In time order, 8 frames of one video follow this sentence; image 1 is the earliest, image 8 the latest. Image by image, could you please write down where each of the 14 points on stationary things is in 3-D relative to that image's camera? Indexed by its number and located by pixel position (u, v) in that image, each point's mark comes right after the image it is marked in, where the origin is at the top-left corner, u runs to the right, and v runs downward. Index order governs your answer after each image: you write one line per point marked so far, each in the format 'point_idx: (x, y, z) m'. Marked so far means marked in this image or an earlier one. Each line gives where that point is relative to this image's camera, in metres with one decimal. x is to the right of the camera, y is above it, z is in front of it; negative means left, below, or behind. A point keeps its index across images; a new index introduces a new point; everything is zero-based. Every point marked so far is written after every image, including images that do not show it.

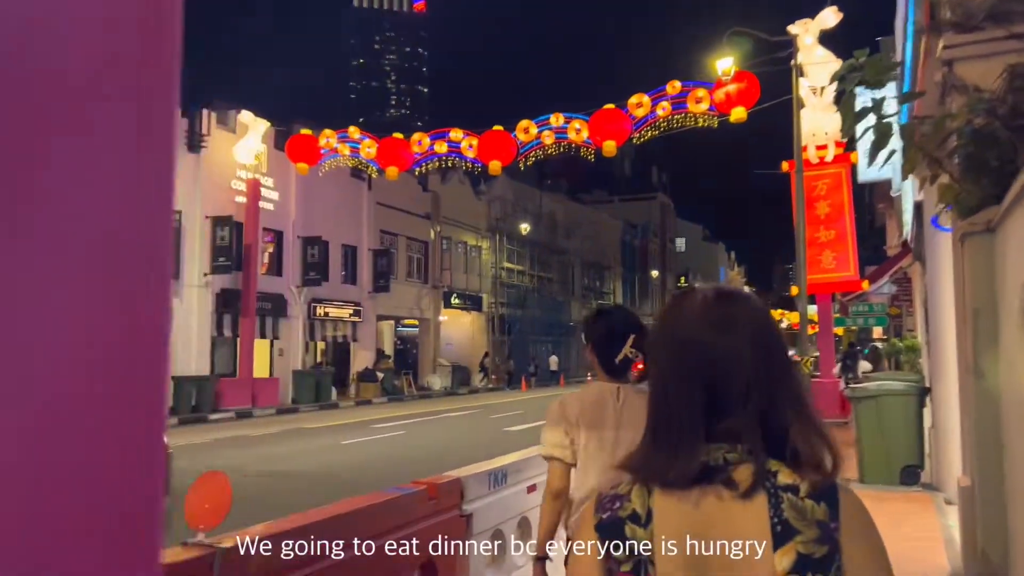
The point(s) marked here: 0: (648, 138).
0: (+3.4, +3.7, +20.0) m
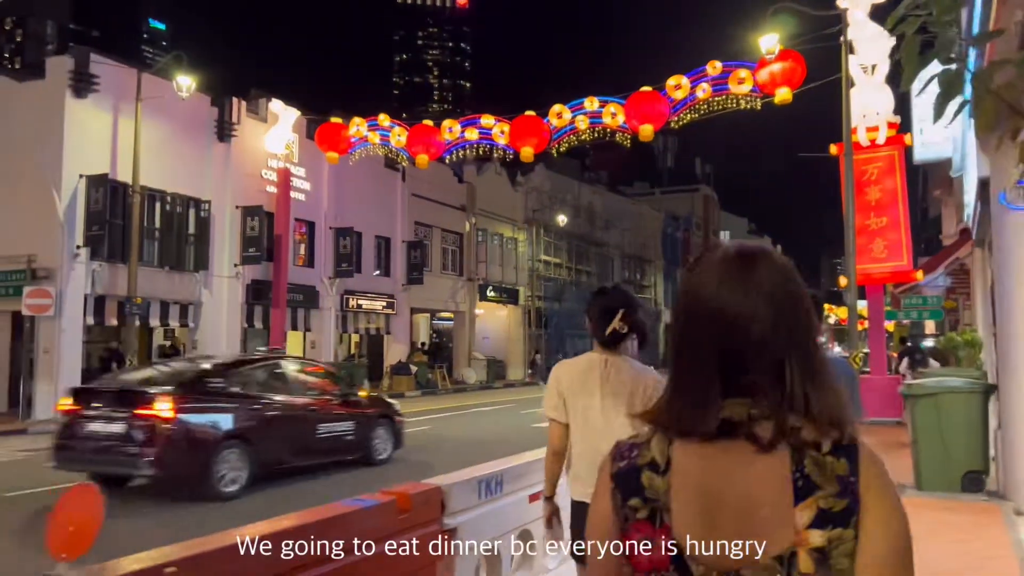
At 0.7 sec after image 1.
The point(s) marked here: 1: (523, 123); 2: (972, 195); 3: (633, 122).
0: (+4.1, +3.9, +19.1) m
1: (+0.3, +4.0, +19.9) m
2: (+6.2, +1.2, +10.8) m
3: (+2.7, +3.7, +18.4) m
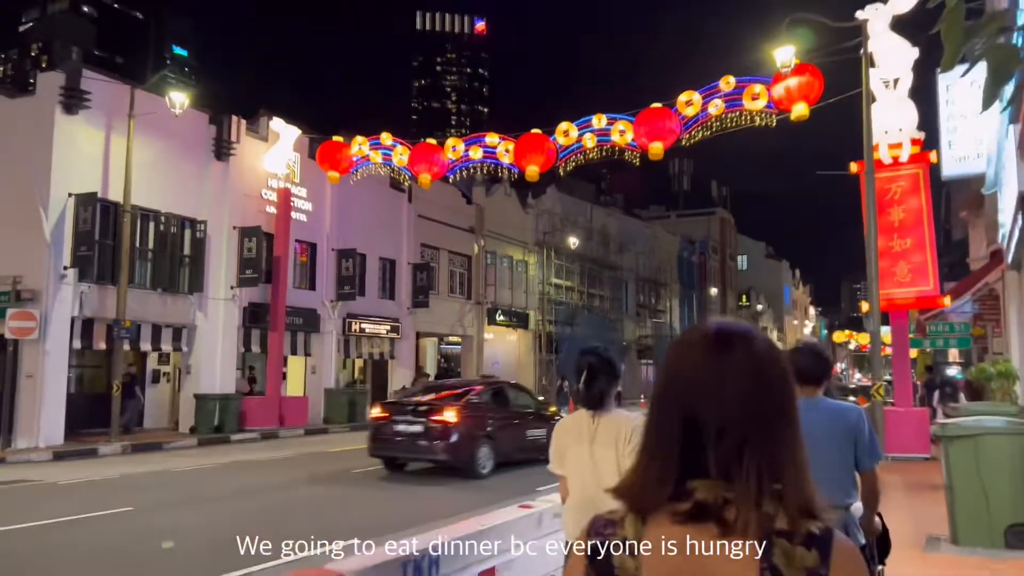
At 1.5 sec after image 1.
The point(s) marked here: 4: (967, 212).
0: (+4.2, +3.3, +18.3) m
1: (+0.4, +3.5, +19.1) m
2: (+6.1, +0.9, +9.8) m
3: (+2.8, +3.2, +17.6) m
4: (+10.9, +1.8, +19.4) m
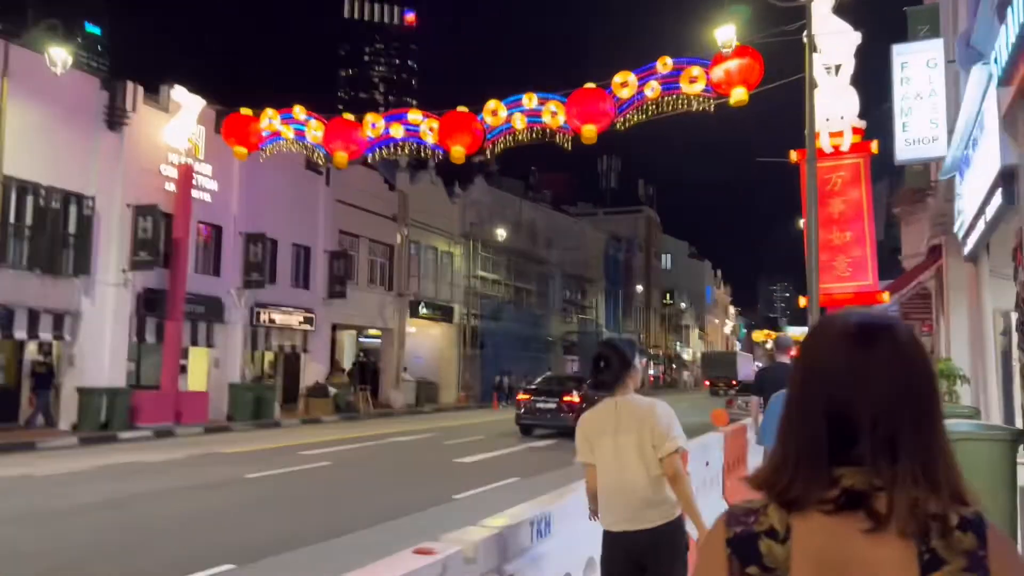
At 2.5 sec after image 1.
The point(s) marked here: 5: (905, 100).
0: (+2.6, +3.5, +17.3) m
1: (-1.3, +3.7, +17.8) m
2: (+5.2, +1.0, +9.1) m
3: (+1.3, +3.4, +16.5) m
4: (+9.1, +1.9, +19.0) m
5: (+5.1, +2.4, +10.6) m
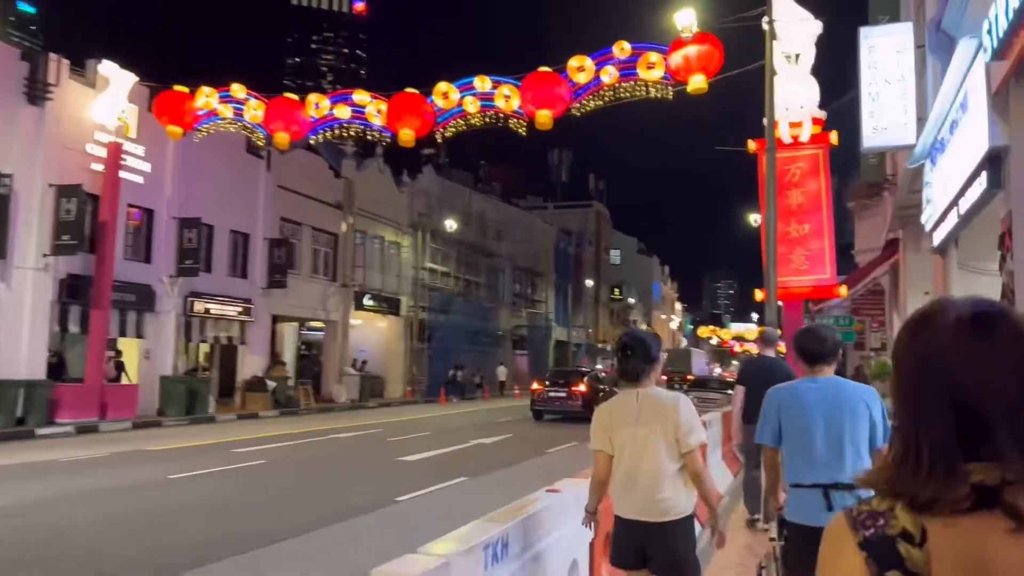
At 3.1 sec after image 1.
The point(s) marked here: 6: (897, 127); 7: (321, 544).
0: (+1.6, +3.7, +16.7) m
1: (-2.3, +3.9, +17.0) m
2: (+4.6, +1.1, +8.7) m
3: (+0.3, +3.6, +15.9) m
4: (+8.0, +2.0, +18.9) m
5: (+4.5, +2.5, +10.2) m
6: (+4.8, +2.0, +10.0) m
7: (-2.0, -2.7, +8.6) m
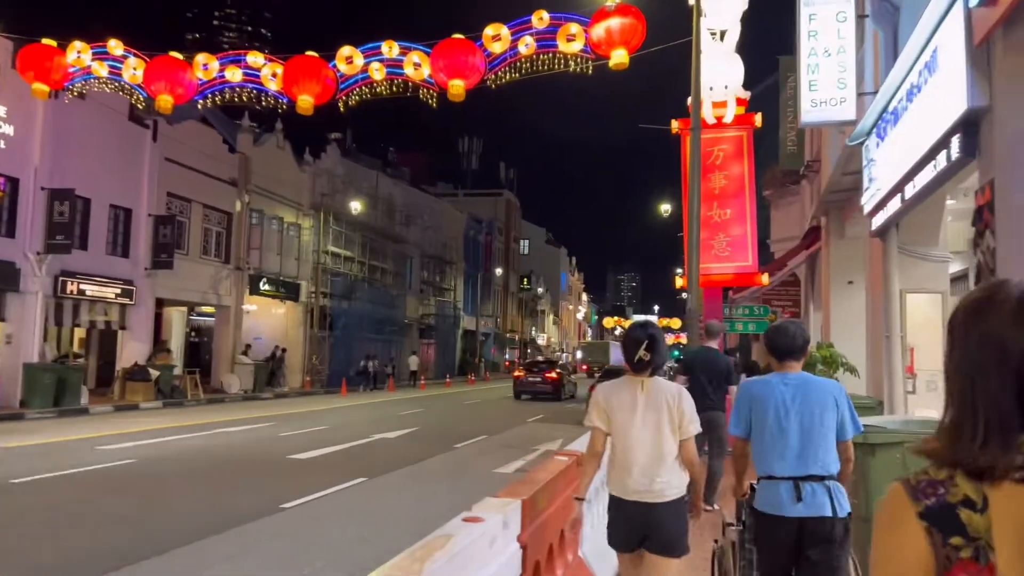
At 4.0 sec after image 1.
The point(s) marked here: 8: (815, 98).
0: (-0.1, +4.0, +15.7) m
1: (-4.0, +4.3, +15.5) m
2: (+3.8, +1.2, +8.0) m
3: (-1.3, +3.9, +14.7) m
4: (+5.9, +2.2, +18.5) m
5: (+3.5, +2.7, +9.5) m
6: (+3.8, +2.2, +9.4) m
7: (-2.9, -2.4, +7.2) m
8: (+3.5, +2.2, +9.4) m
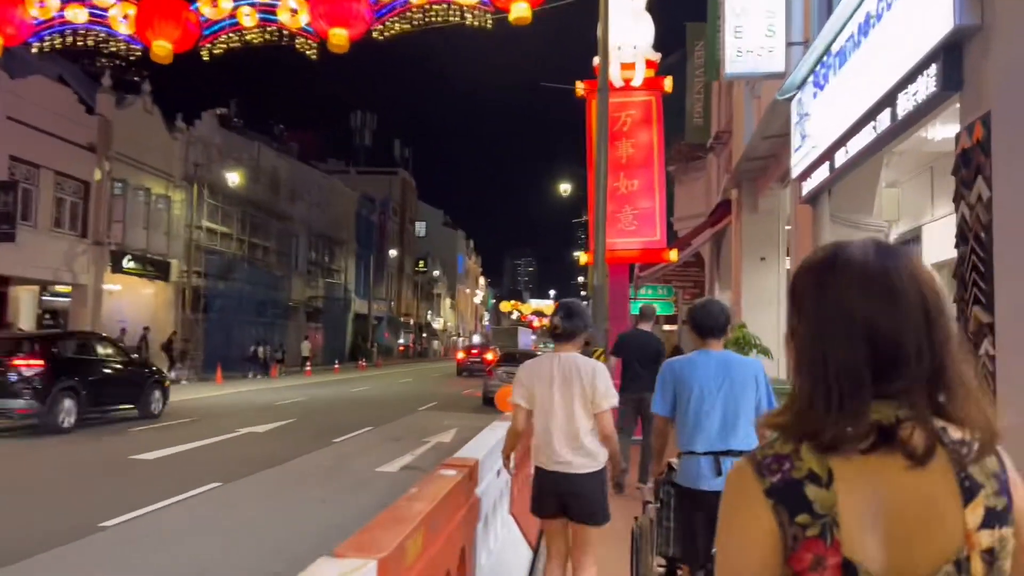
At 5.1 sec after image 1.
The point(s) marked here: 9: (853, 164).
0: (-2.0, +4.4, +14.1) m
1: (-5.8, +4.7, +13.4) m
2: (+2.8, +1.5, +7.0) m
3: (-3.1, +4.3, +12.9) m
4: (+3.6, +2.7, +17.7) m
5: (+2.3, +3.0, +8.5) m
6: (+2.6, +2.4, +8.4) m
7: (-3.8, -2.2, +5.5) m
8: (+2.3, +2.5, +8.4) m
9: (+2.9, +1.1, +7.0) m
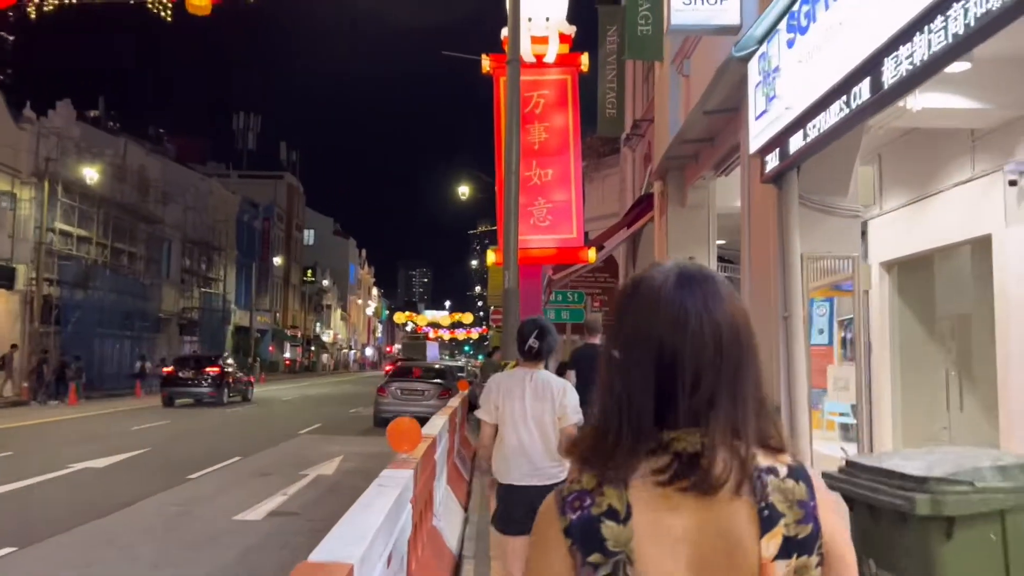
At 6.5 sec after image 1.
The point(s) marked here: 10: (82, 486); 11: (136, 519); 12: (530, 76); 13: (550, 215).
0: (-3.6, +4.3, +12.0) m
1: (-7.3, +4.7, +10.8) m
2: (+2.1, +1.5, +5.6) m
3: (-4.5, +4.2, +10.7) m
4: (+1.5, +2.5, +16.3) m
5: (+1.5, +3.0, +7.0) m
6: (+1.7, +2.5, +6.9) m
7: (-4.2, -2.1, +3.2) m
8: (+1.5, +2.5, +6.9) m
9: (+2.3, +1.1, +5.6) m
10: (-5.4, -2.5, +10.1) m
11: (-3.8, -2.4, +8.2) m
12: (+0.3, +3.0, +11.6) m
13: (+0.5, +1.0, +11.5) m
